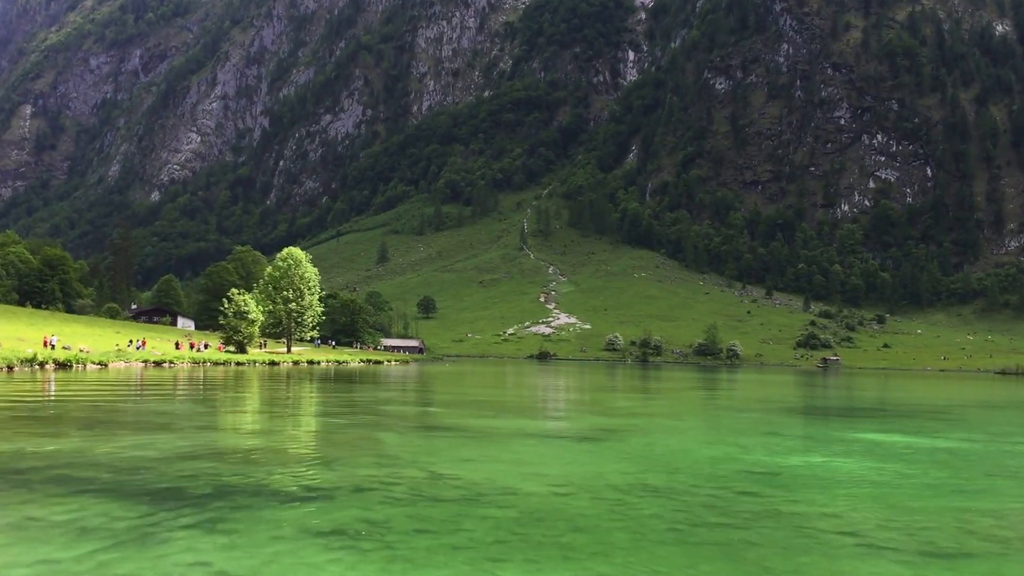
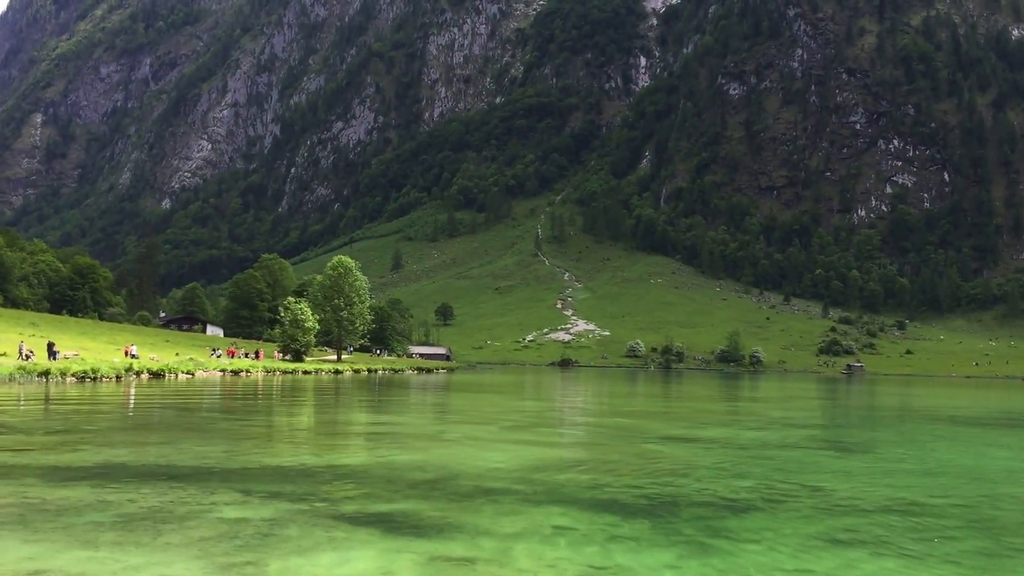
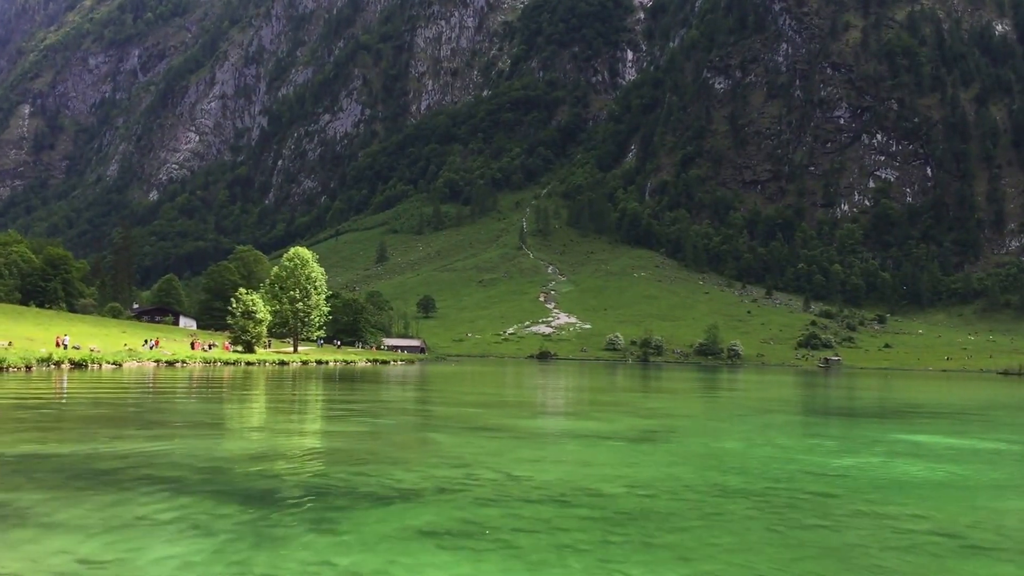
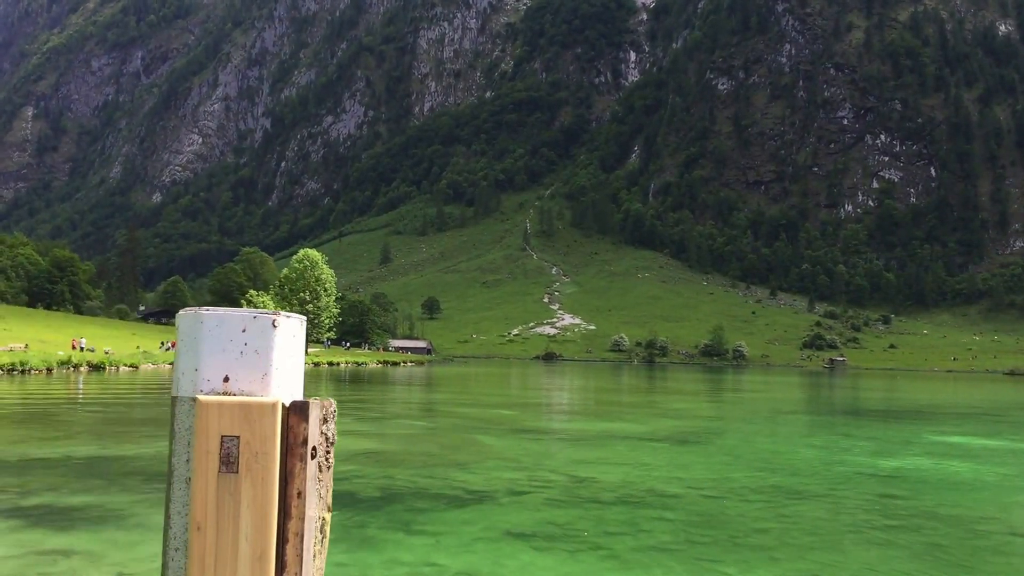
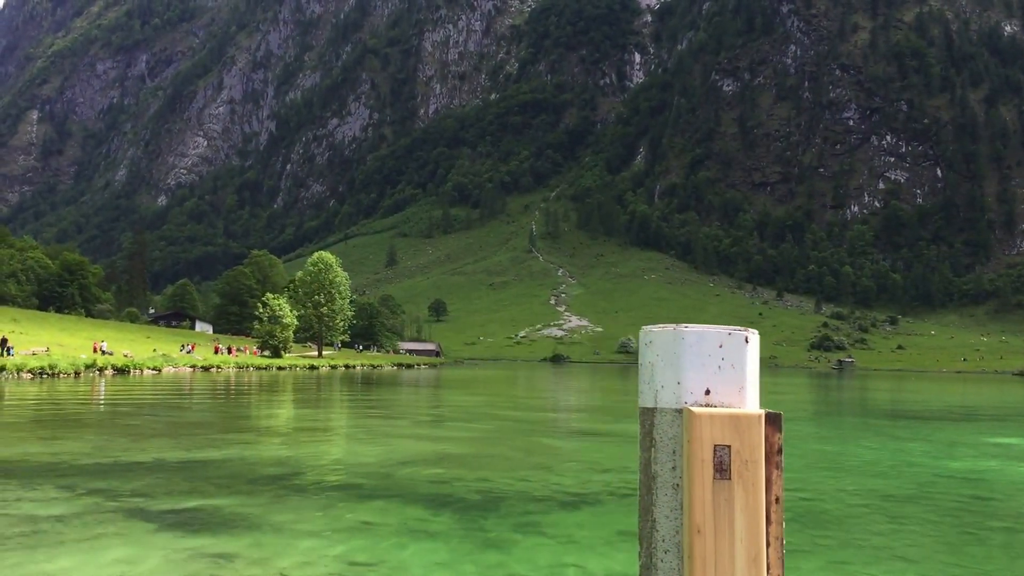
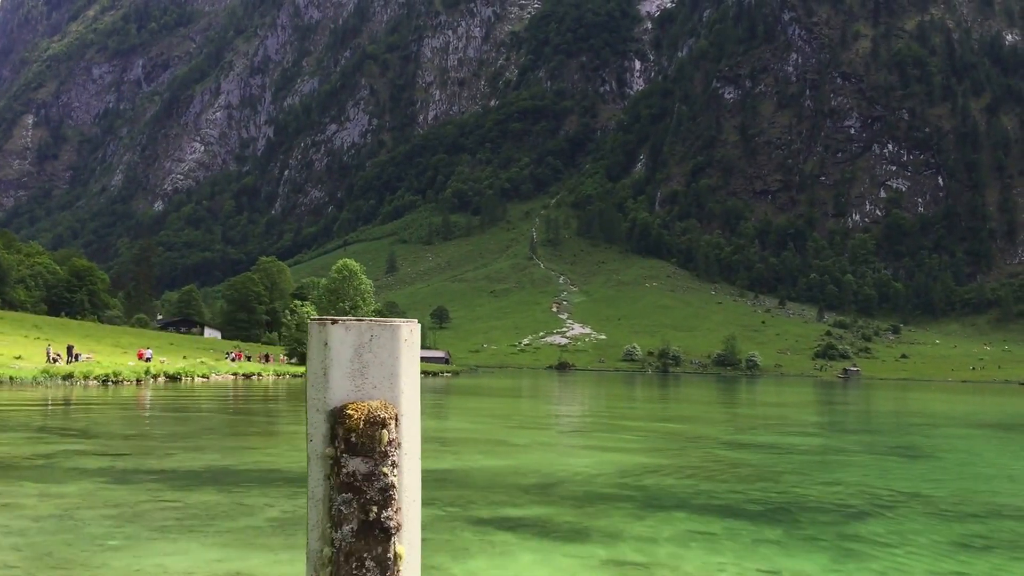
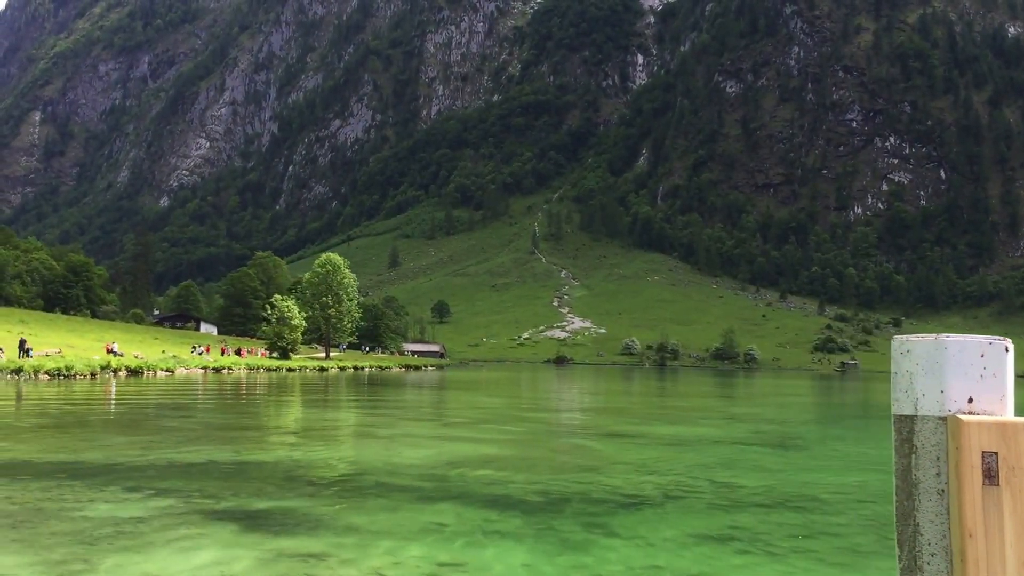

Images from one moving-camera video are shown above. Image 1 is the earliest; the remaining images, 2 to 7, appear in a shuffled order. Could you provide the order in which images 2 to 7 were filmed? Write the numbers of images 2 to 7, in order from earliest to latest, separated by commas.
3, 4, 5, 7, 2, 6
